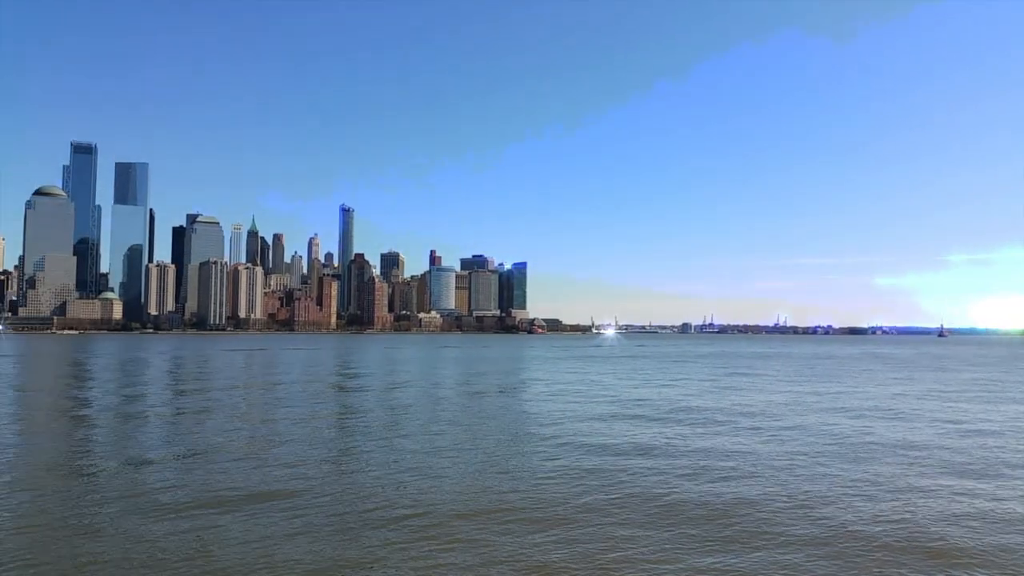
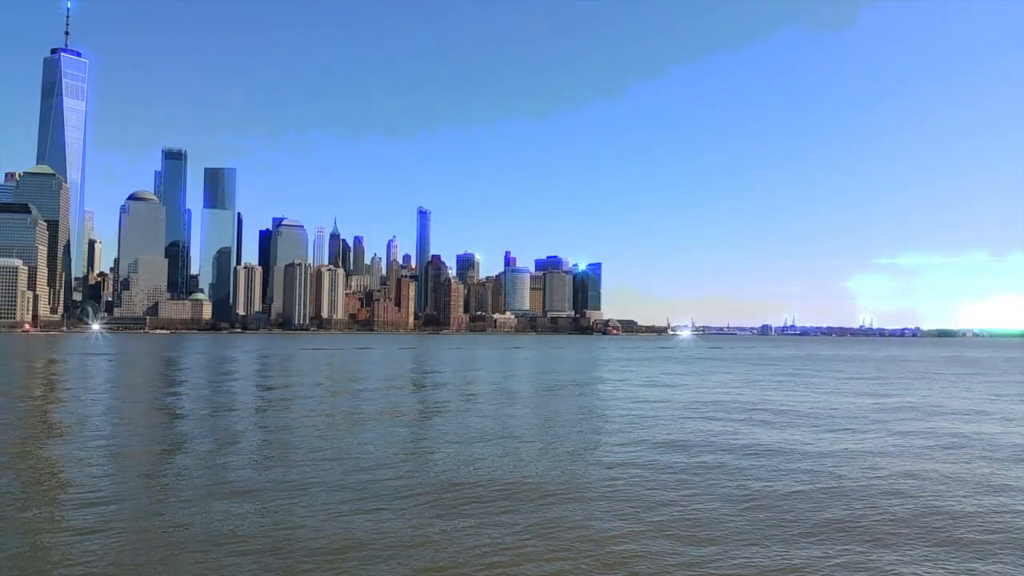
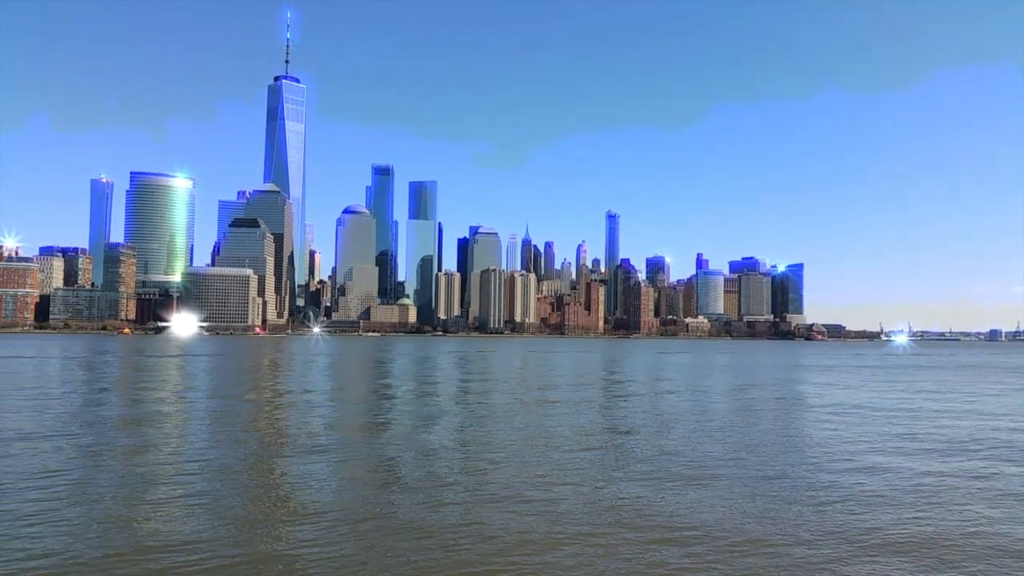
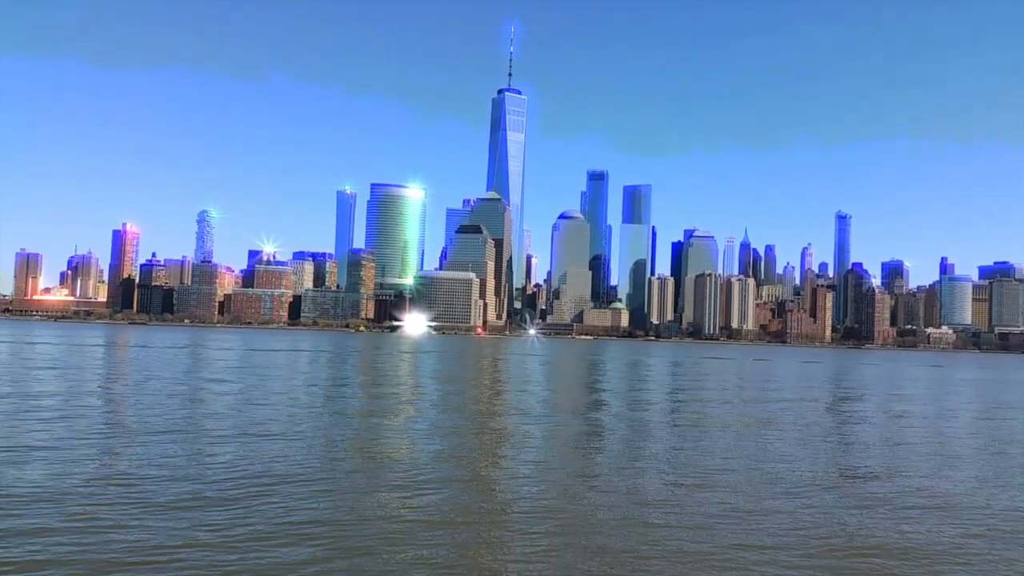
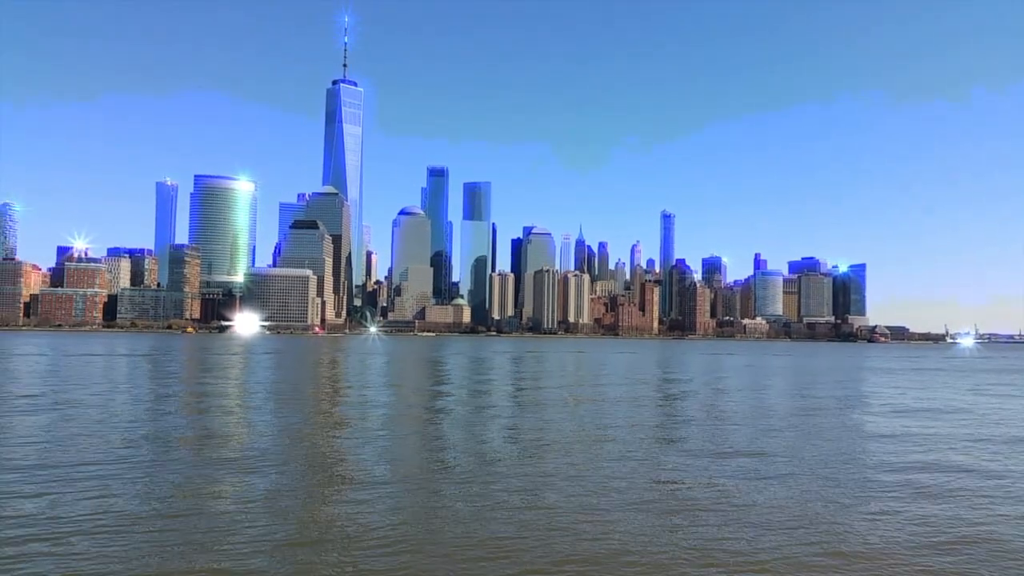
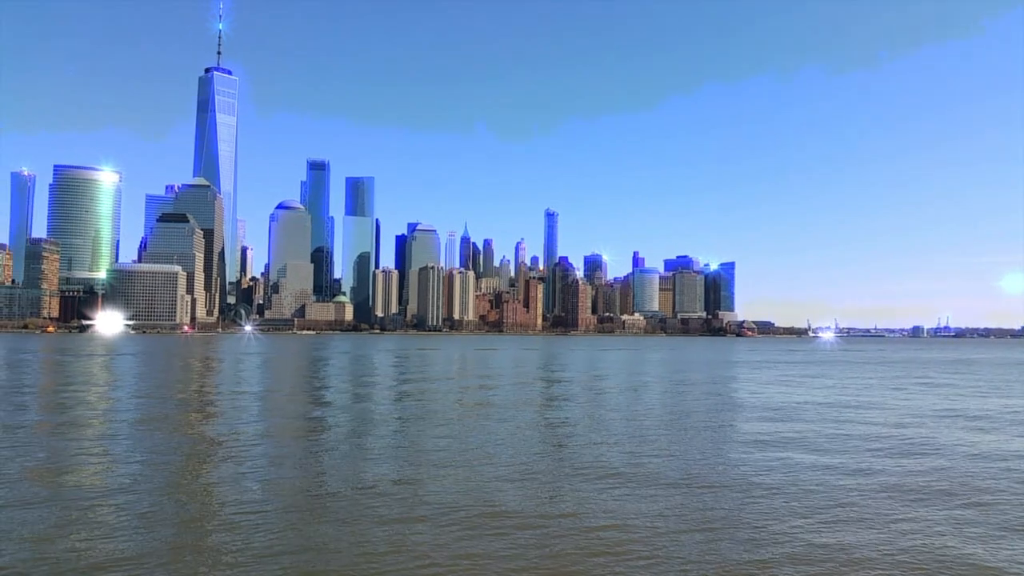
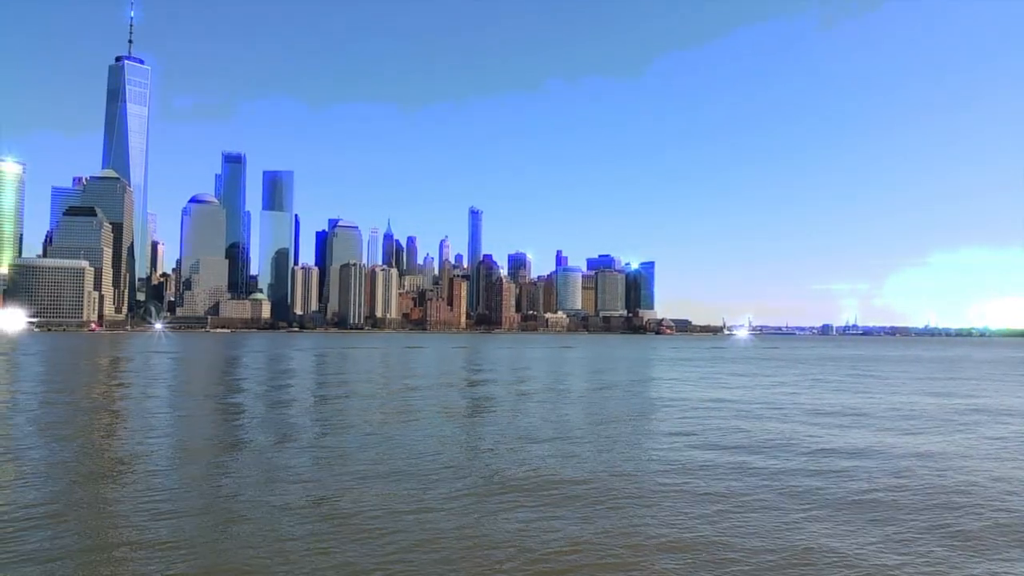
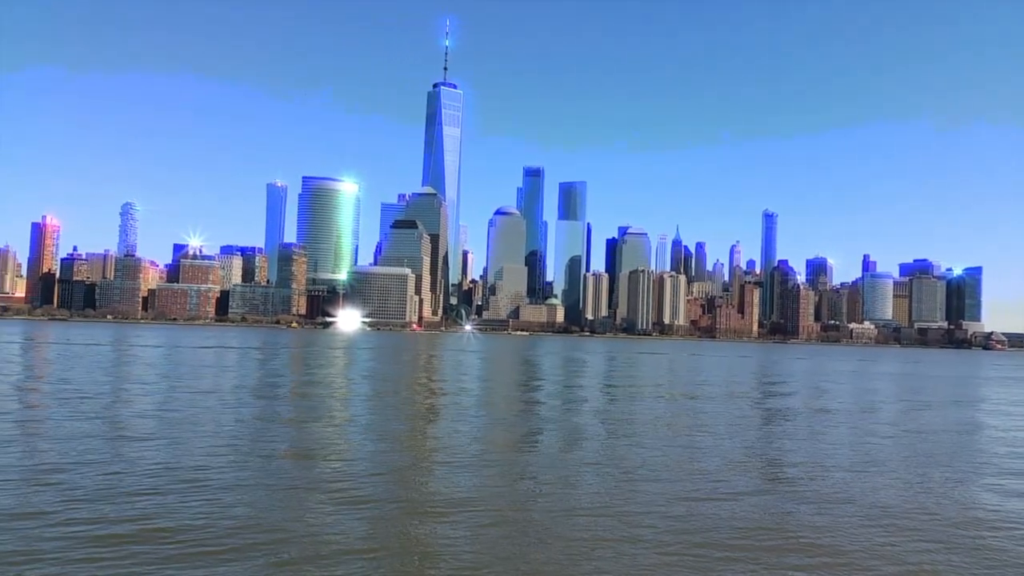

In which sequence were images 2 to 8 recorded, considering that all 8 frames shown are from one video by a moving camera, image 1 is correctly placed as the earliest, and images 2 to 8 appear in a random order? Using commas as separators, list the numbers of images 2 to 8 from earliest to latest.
2, 7, 6, 3, 5, 8, 4
